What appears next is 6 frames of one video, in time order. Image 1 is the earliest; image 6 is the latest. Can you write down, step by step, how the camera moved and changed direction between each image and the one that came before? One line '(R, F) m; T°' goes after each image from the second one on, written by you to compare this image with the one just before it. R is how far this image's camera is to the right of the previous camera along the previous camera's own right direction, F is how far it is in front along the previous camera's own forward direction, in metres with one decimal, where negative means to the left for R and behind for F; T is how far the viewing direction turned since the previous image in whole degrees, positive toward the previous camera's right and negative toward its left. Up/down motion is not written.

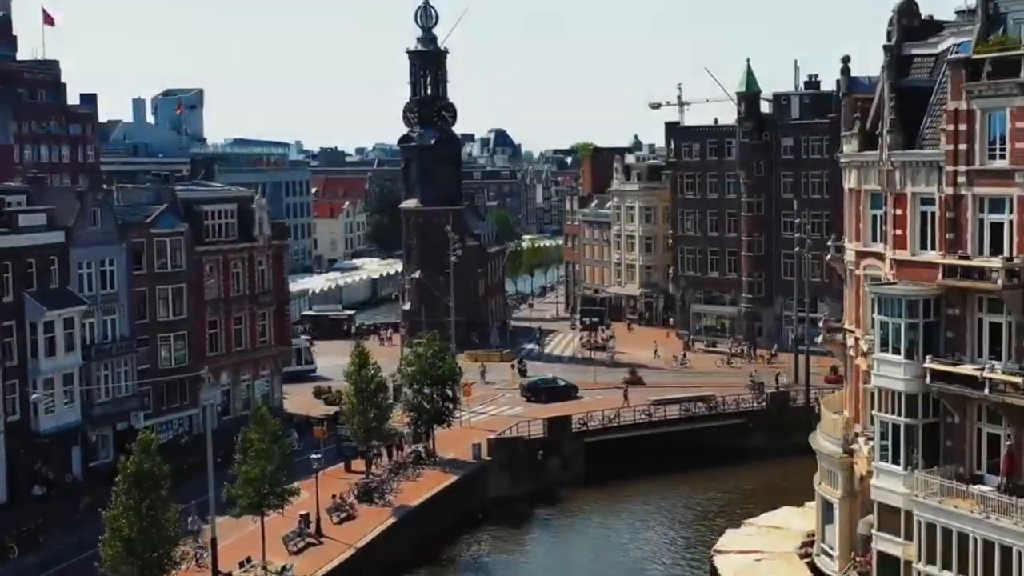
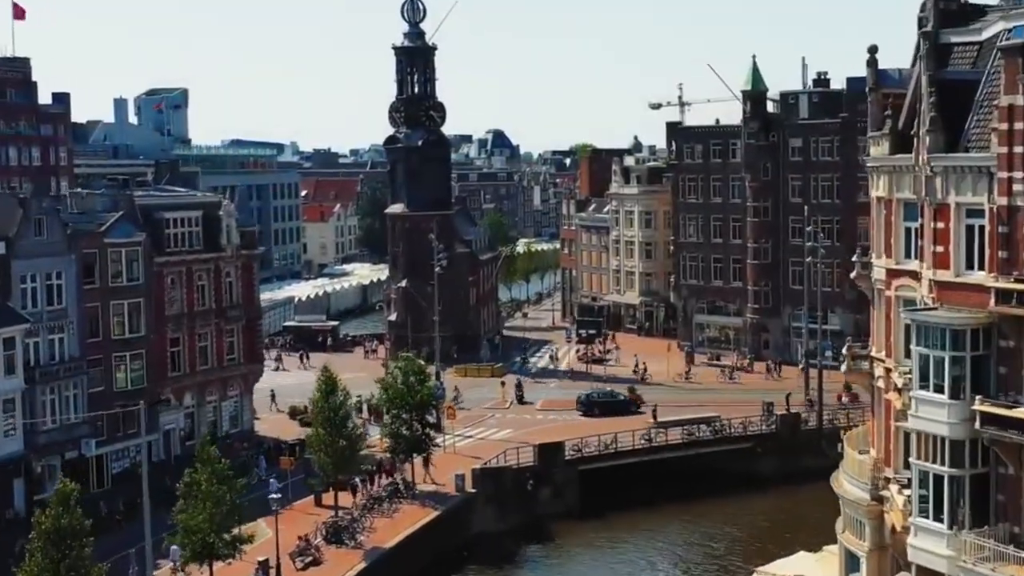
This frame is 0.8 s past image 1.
(+0.1, +0.9) m; 0°
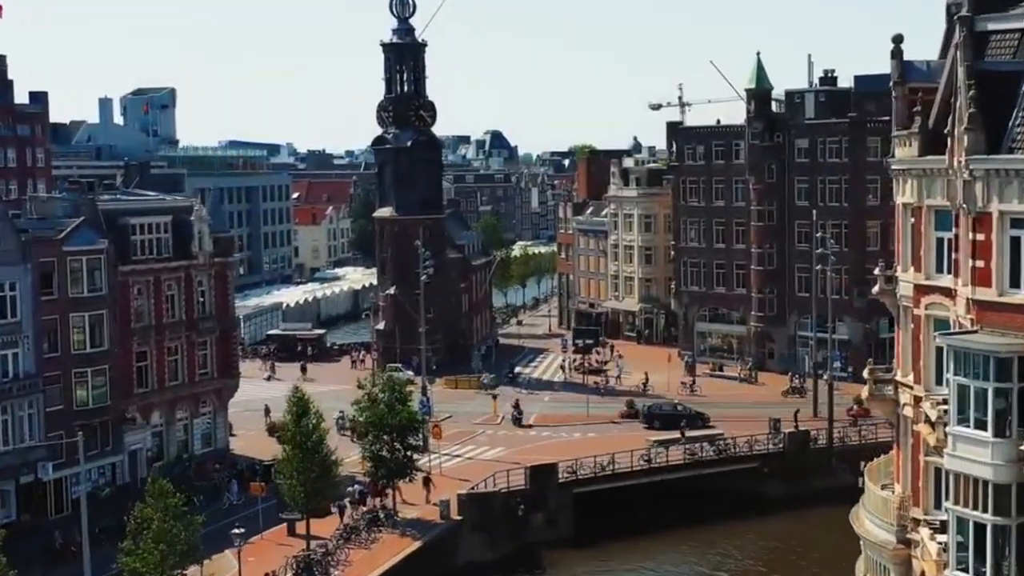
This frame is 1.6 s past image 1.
(+0.1, +0.6) m; 0°
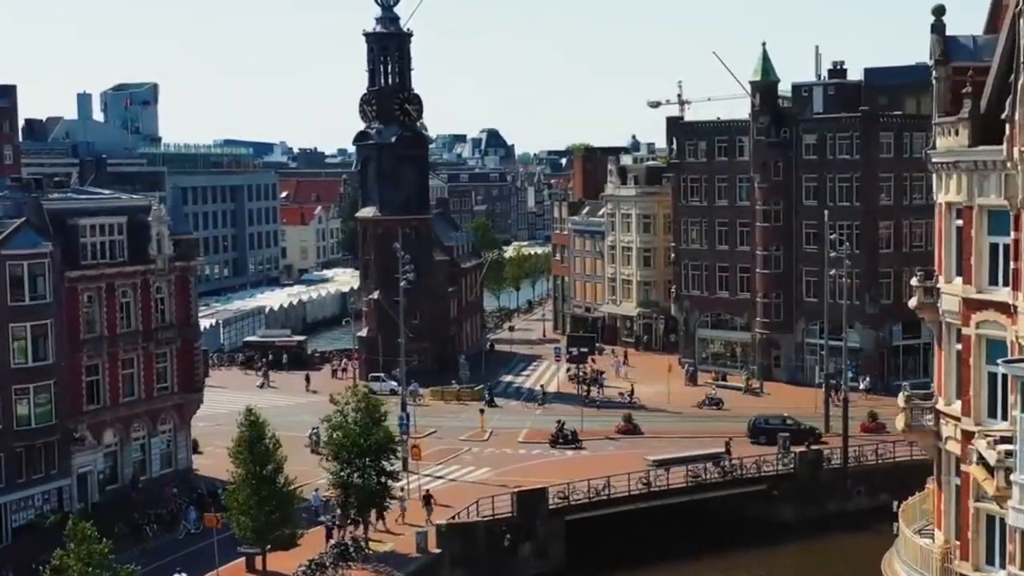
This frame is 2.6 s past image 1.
(+0.1, +0.8) m; 0°
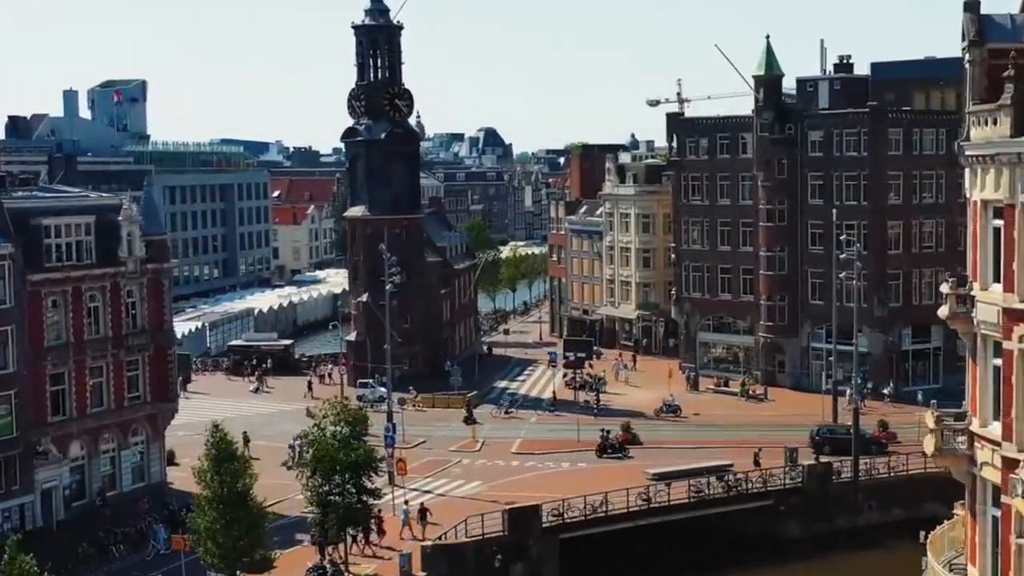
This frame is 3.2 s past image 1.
(0.0, +0.5) m; 0°
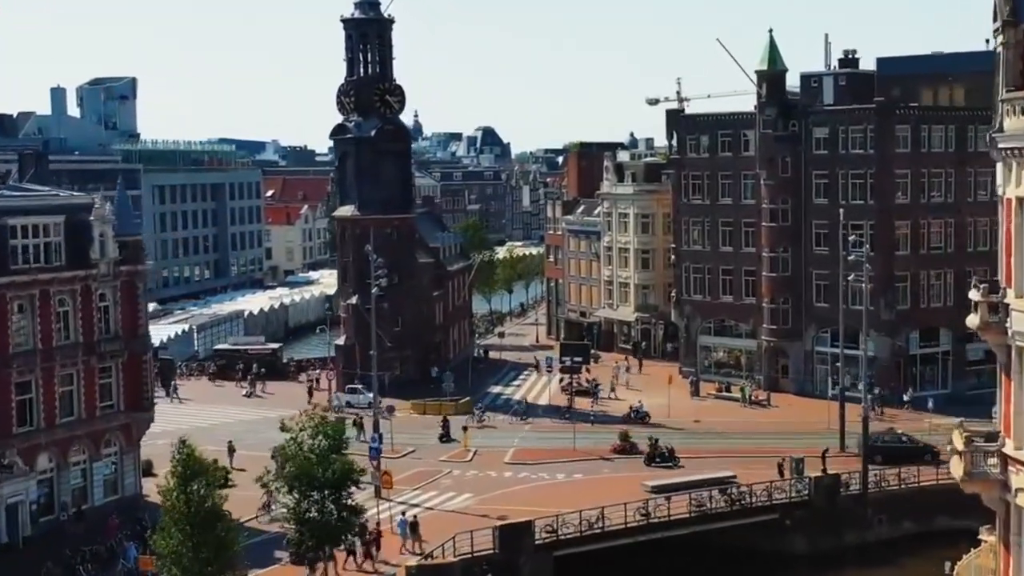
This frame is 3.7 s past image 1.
(0.0, +0.4) m; 0°
